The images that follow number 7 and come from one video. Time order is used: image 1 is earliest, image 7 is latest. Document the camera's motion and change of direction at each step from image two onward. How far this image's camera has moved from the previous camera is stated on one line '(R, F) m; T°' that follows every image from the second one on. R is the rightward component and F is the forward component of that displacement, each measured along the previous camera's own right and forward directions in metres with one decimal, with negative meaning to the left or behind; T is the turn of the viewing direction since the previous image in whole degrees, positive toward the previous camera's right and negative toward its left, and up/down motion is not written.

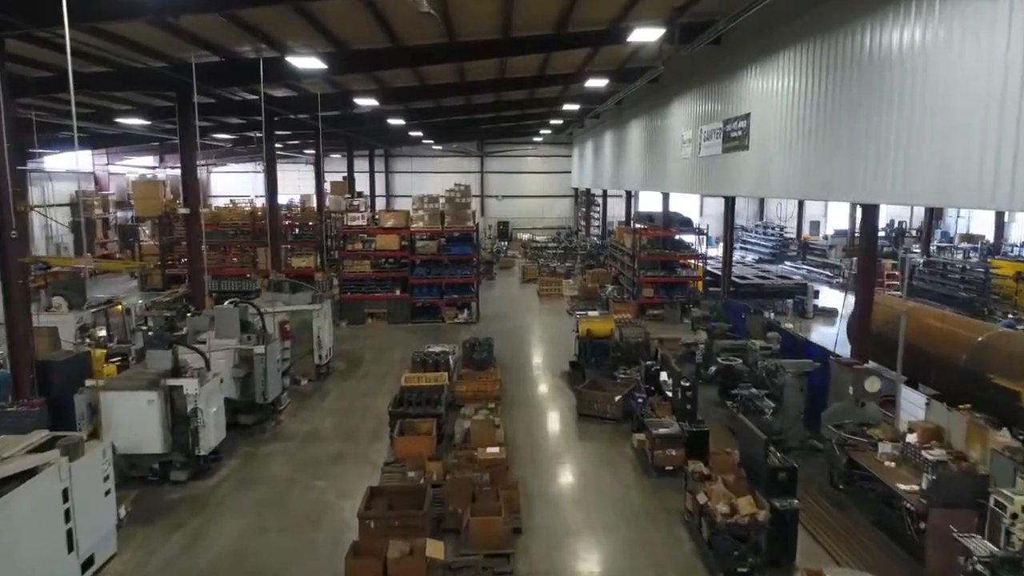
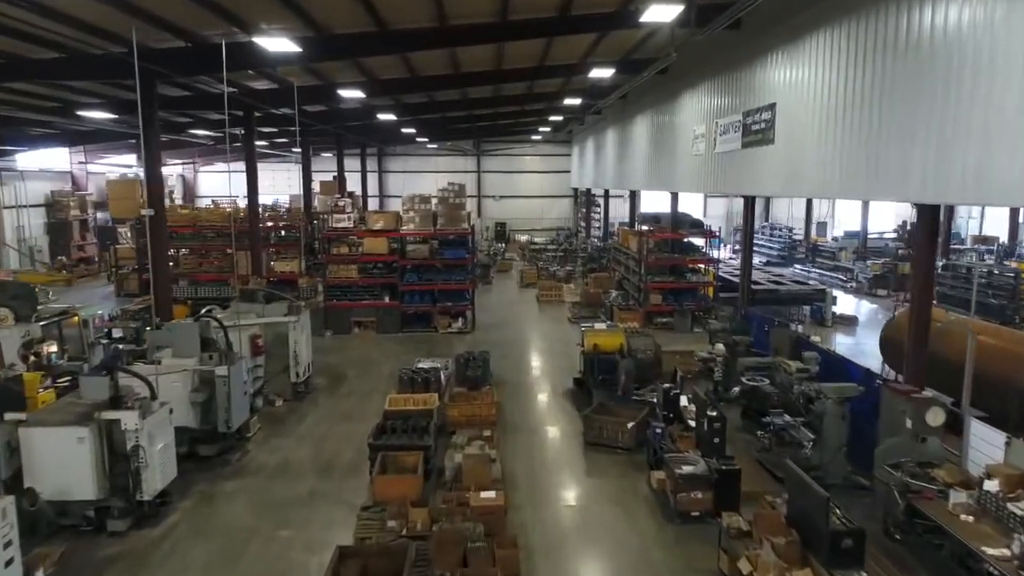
(0.0, +0.9) m; 0°
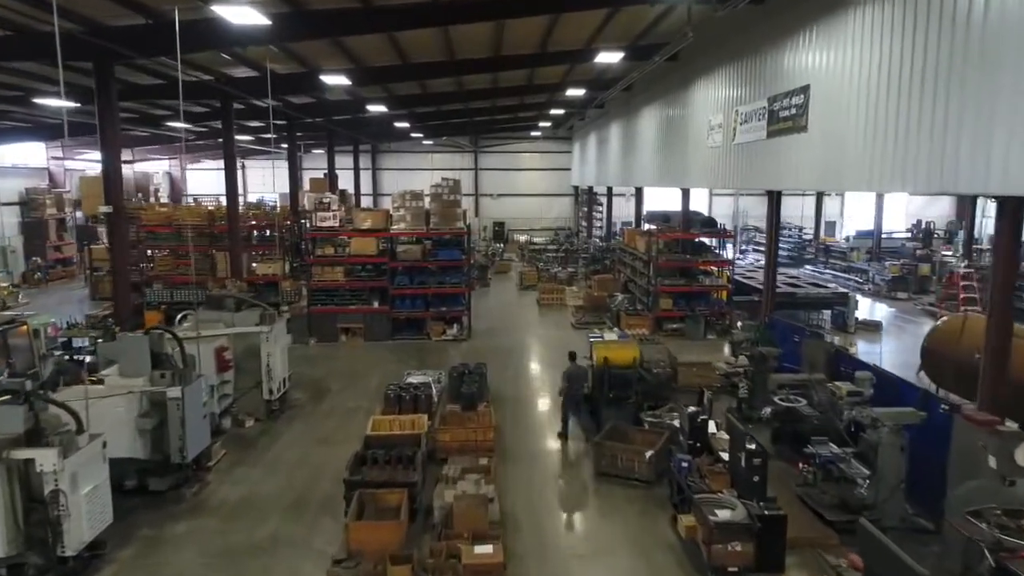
(0.0, +0.9) m; 0°
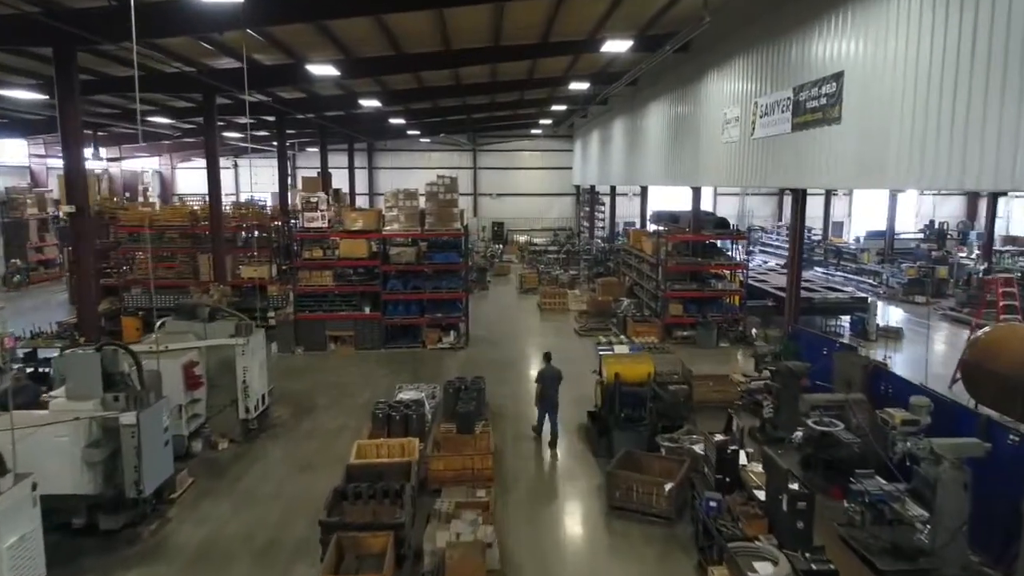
(0.0, +0.7) m; 0°
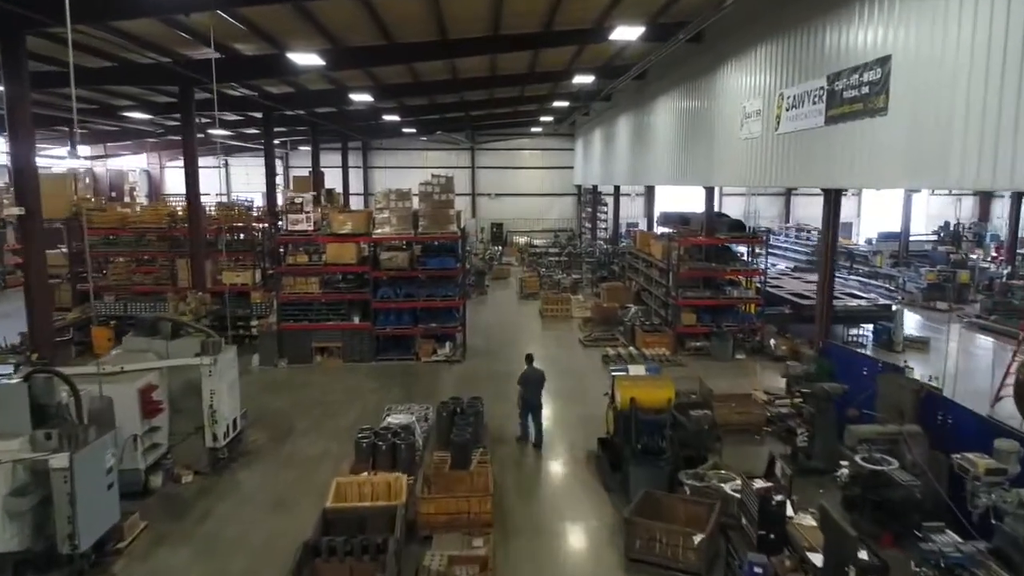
(0.0, +0.7) m; 0°
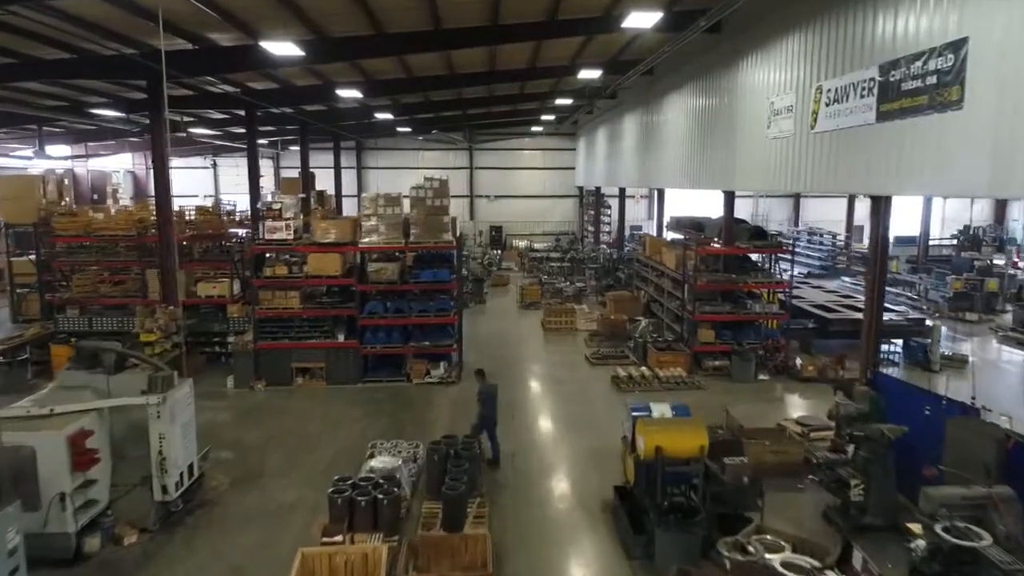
(0.0, +0.9) m; 0°
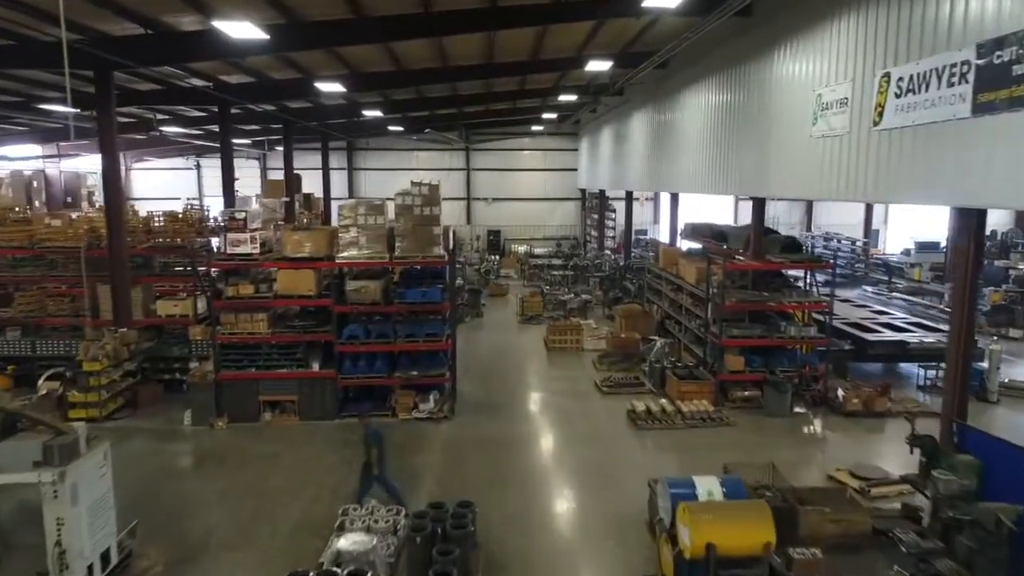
(0.0, +1.1) m; 0°
